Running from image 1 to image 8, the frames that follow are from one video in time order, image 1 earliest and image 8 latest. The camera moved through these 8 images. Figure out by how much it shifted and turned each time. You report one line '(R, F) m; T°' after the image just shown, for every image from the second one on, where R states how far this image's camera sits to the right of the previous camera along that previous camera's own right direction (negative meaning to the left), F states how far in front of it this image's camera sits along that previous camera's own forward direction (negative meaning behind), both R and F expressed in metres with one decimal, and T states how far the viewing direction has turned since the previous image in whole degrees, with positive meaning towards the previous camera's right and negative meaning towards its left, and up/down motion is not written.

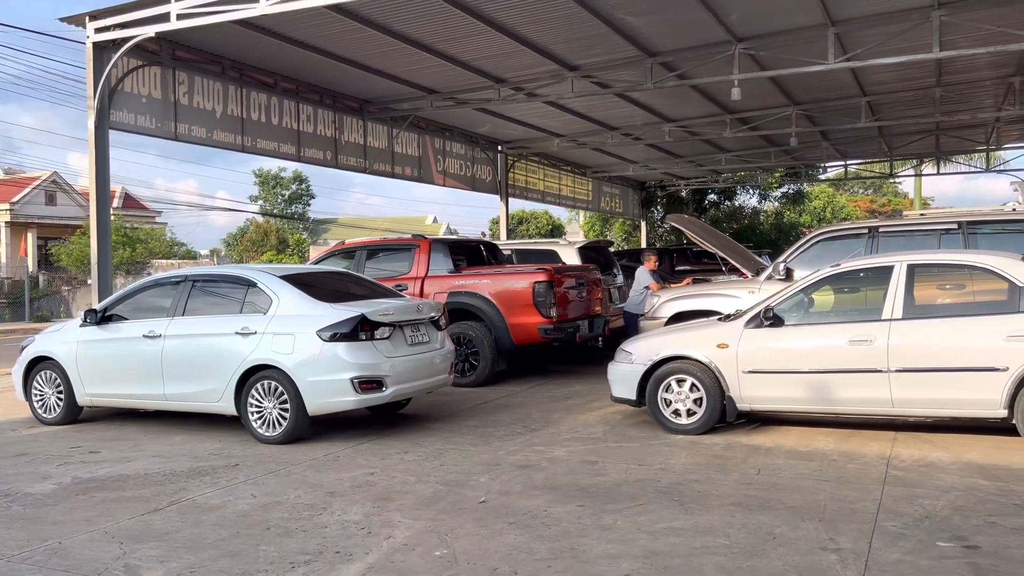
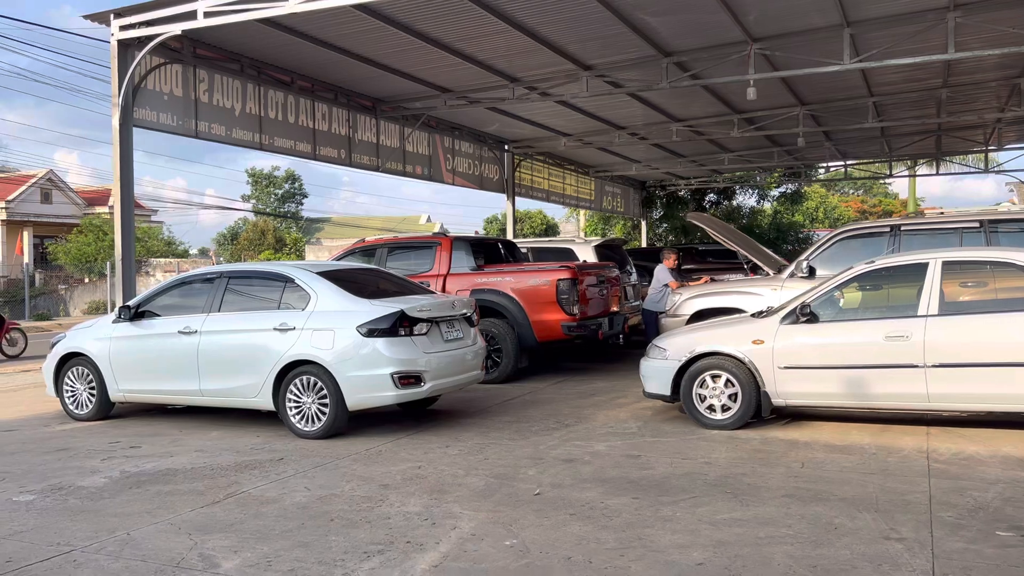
(-0.4, -0.1) m; +1°
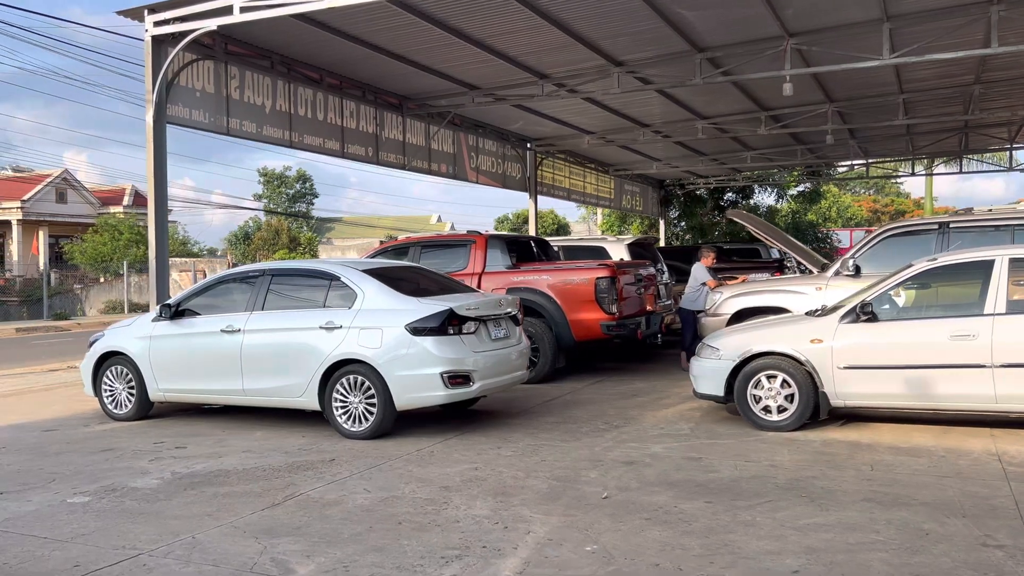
(-0.3, +0.1) m; -1°
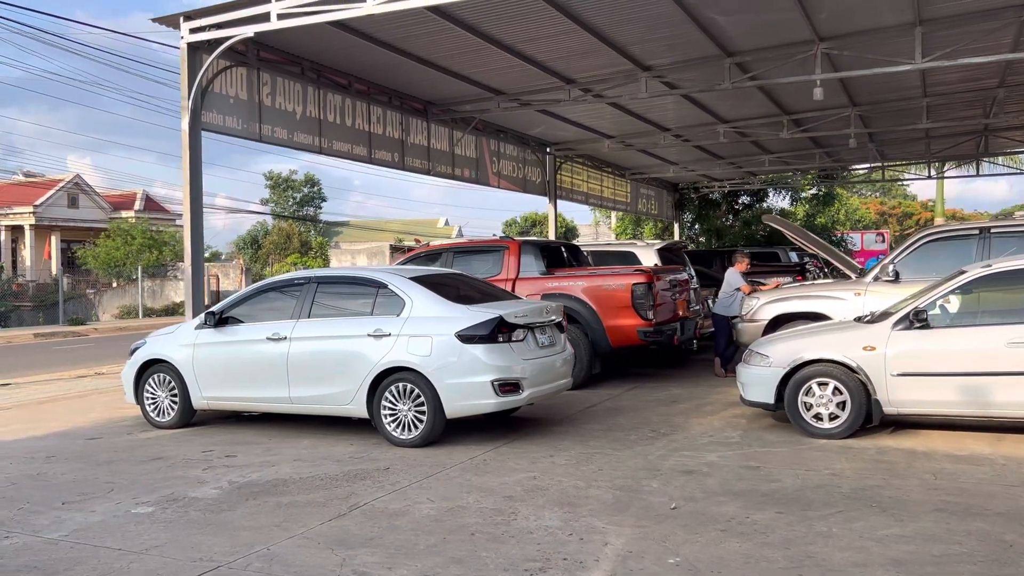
(-0.4, 0.0) m; 0°
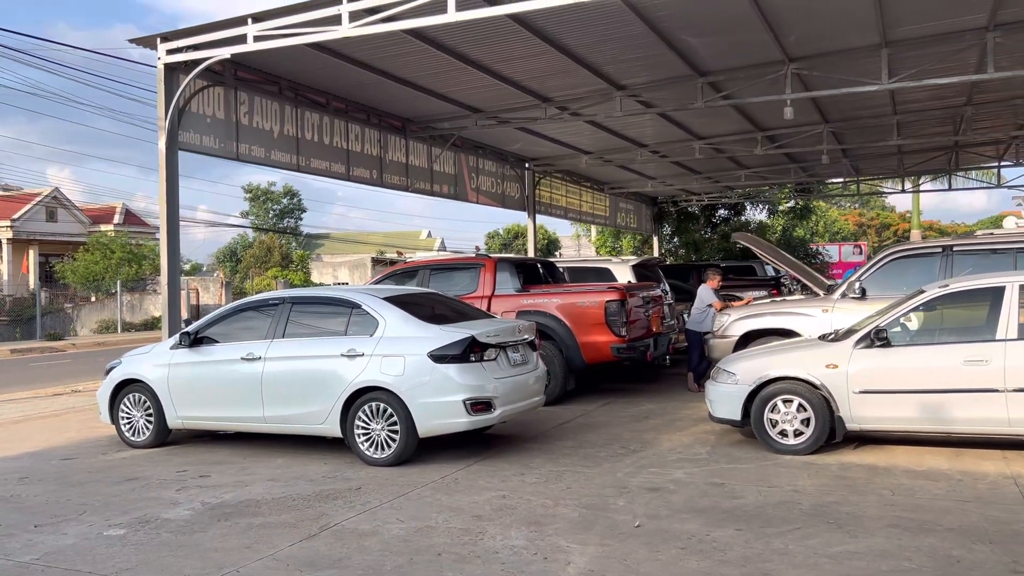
(+0.1, -0.1) m; +1°
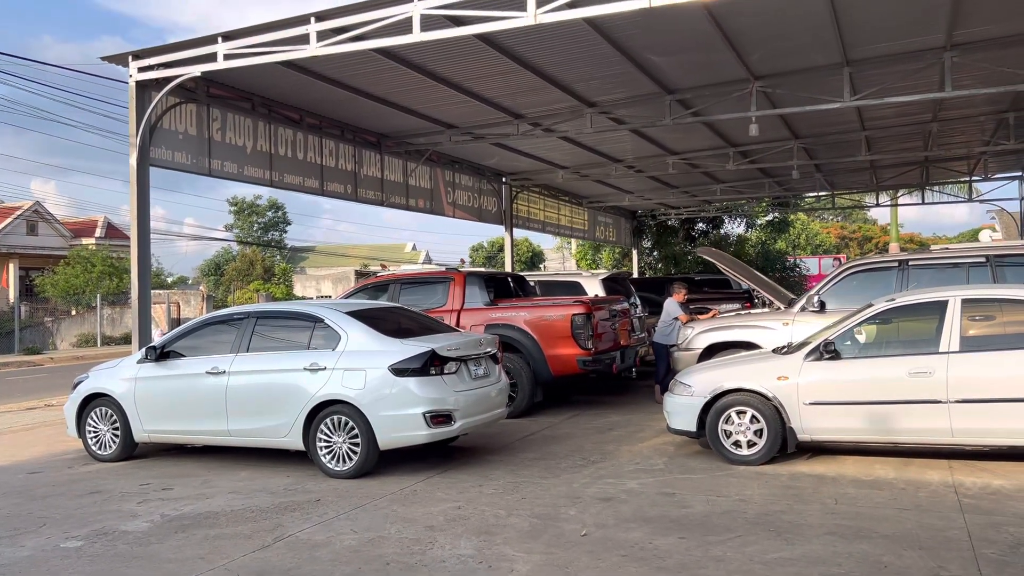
(+0.2, -0.2) m; +1°
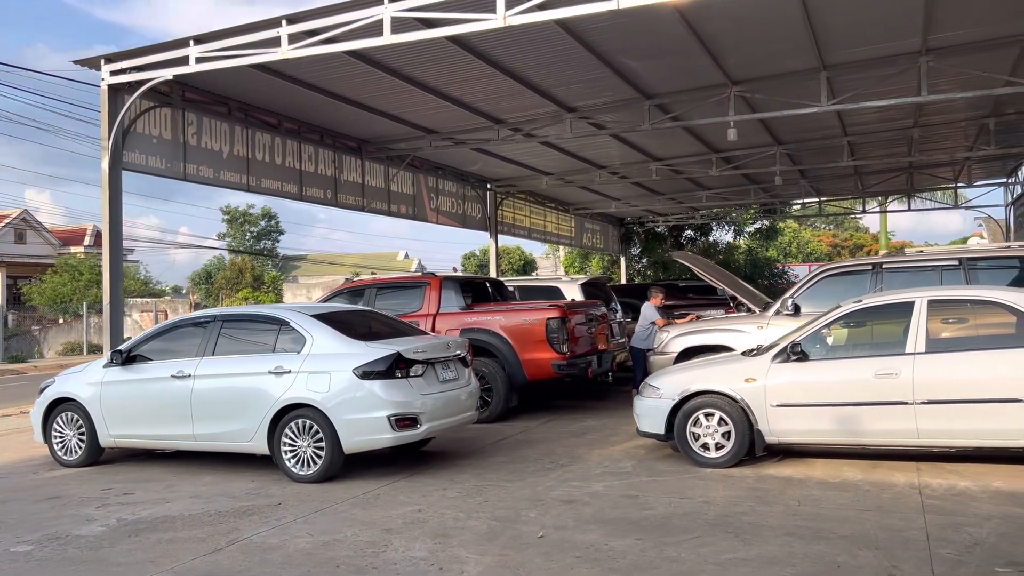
(+0.2, 0.0) m; 0°
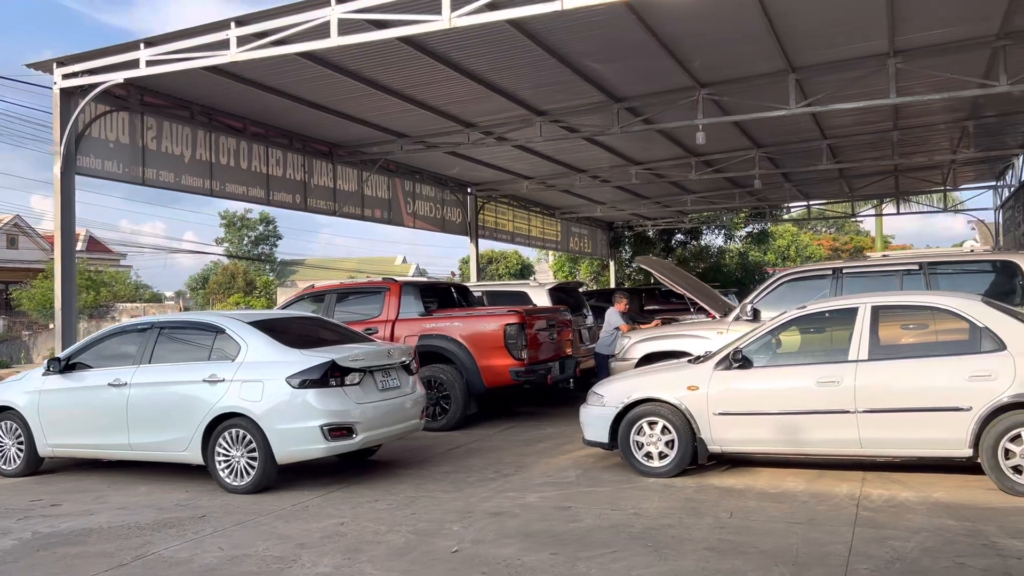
(+0.5, +0.1) m; 0°
